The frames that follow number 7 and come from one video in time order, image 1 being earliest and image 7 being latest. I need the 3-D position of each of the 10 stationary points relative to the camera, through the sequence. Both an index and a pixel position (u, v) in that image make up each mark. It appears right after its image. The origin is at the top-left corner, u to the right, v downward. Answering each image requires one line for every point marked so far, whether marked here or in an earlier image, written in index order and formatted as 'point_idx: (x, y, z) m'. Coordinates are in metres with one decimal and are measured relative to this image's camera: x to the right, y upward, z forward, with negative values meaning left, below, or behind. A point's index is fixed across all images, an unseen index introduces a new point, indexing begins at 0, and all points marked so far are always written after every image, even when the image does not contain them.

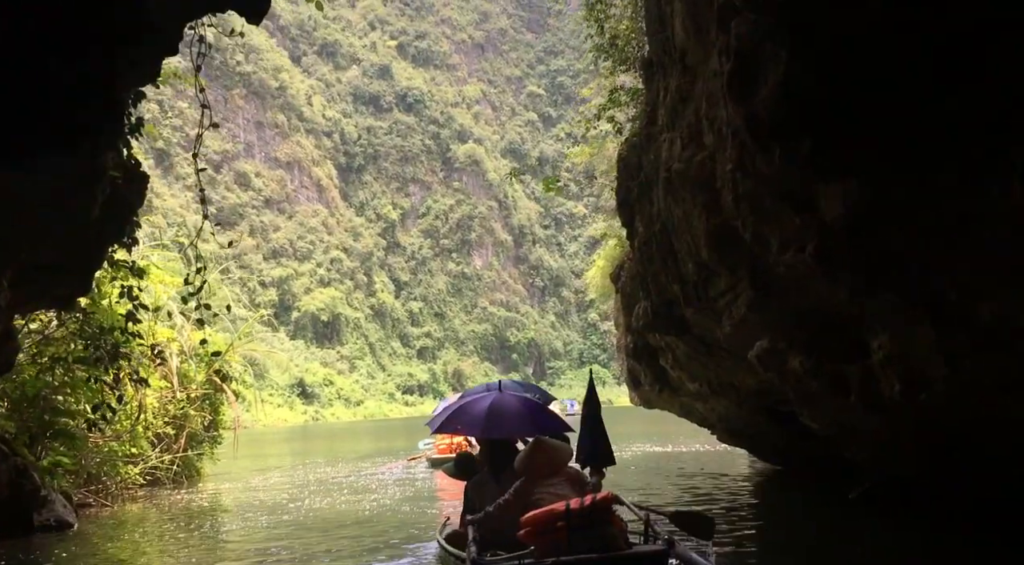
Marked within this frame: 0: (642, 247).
0: (+1.1, +0.3, +8.2) m
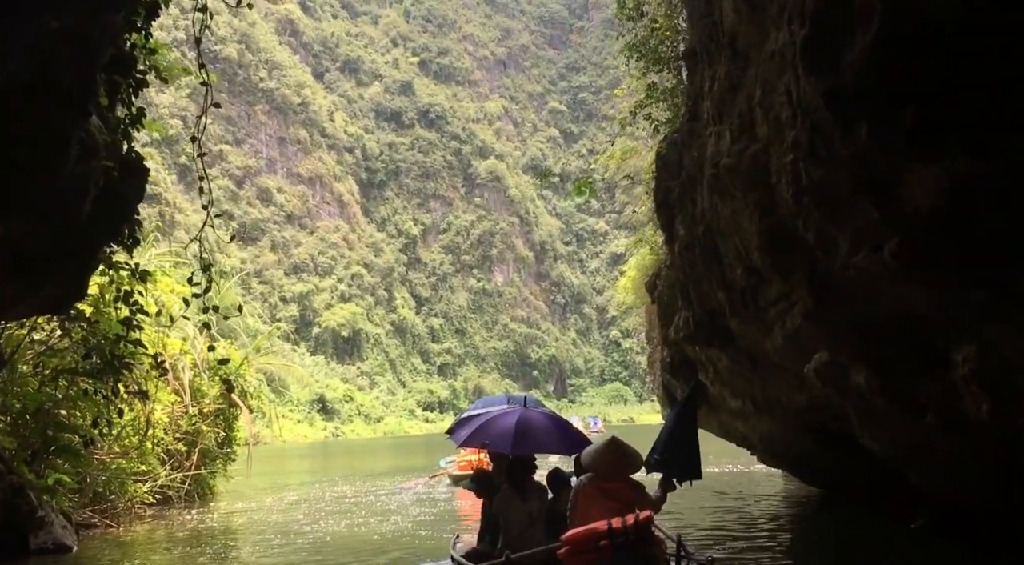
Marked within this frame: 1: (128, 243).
0: (+1.4, +0.3, +7.6) m
1: (-2.5, +0.3, +6.1) m
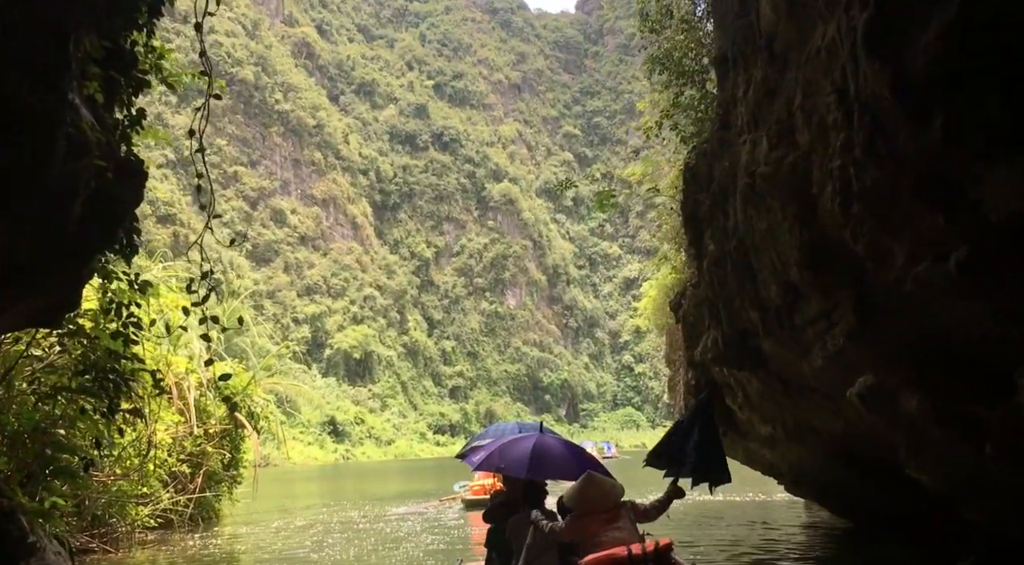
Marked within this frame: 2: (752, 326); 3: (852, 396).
0: (+1.5, +0.1, +7.1) m
1: (-2.3, +0.2, +5.8) m
2: (+1.8, -0.3, +7.0) m
3: (+2.1, -0.7, +5.8) m
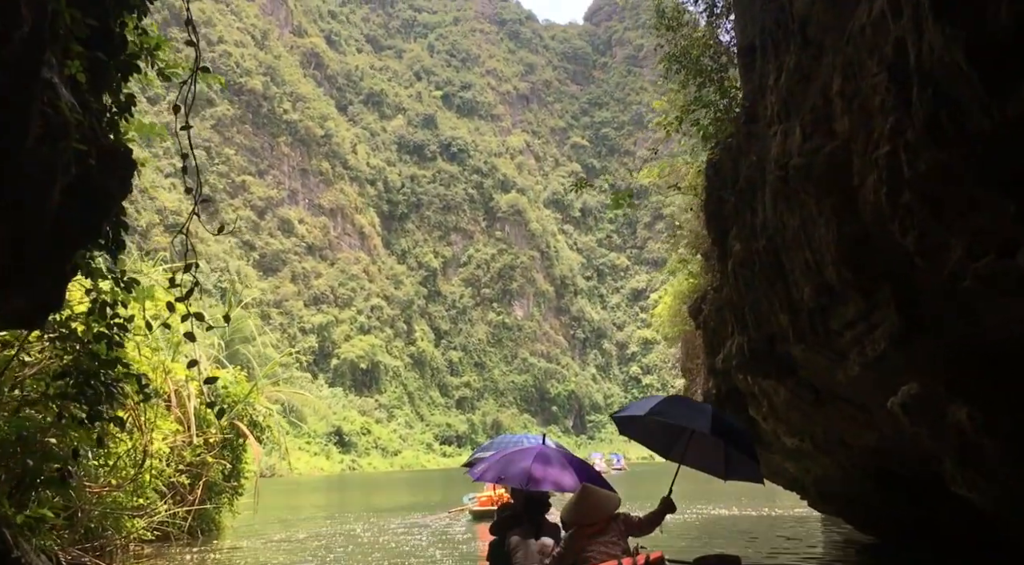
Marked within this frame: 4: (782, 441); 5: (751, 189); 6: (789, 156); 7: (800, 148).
0: (+1.6, +0.1, +6.7) m
1: (-2.3, +0.2, +5.4) m
2: (+1.8, -0.3, +6.5) m
3: (+2.2, -0.7, +5.4) m
4: (+2.3, -1.3, +8.0) m
5: (+1.6, +0.6, +6.4) m
6: (+1.7, +0.8, +5.7) m
7: (+1.7, +0.8, +5.6) m
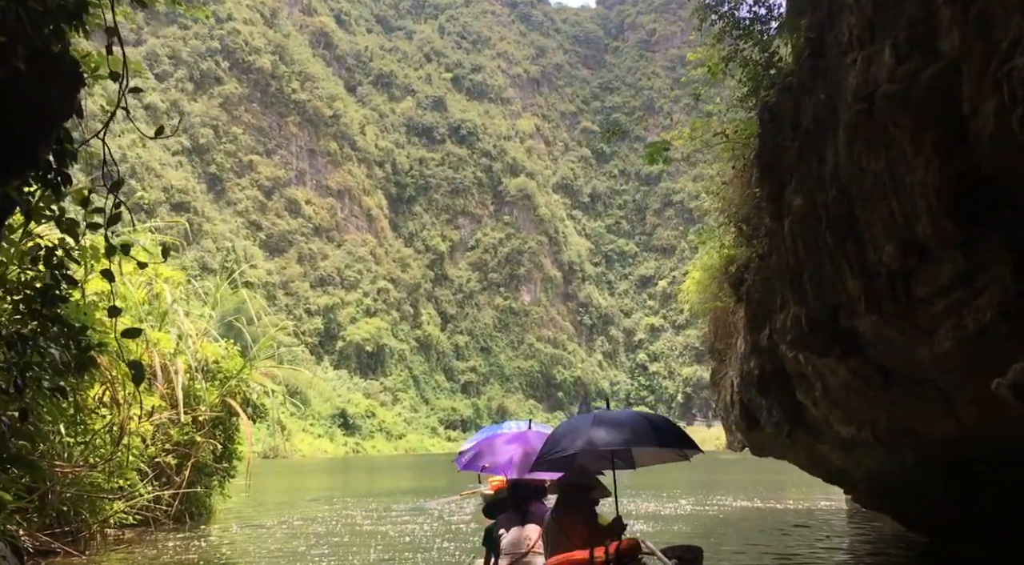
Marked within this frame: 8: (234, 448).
0: (+1.7, +0.3, +5.8) m
1: (-2.1, +0.5, +4.5) m
2: (+2.0, -0.1, +5.6) m
3: (+2.3, -0.5, +4.5) m
4: (+2.4, -1.1, +7.1) m
5: (+1.8, +0.9, +5.5) m
6: (+1.8, +1.0, +4.8) m
7: (+1.8, +1.0, +4.6) m
8: (-3.8, -2.2, +12.9) m
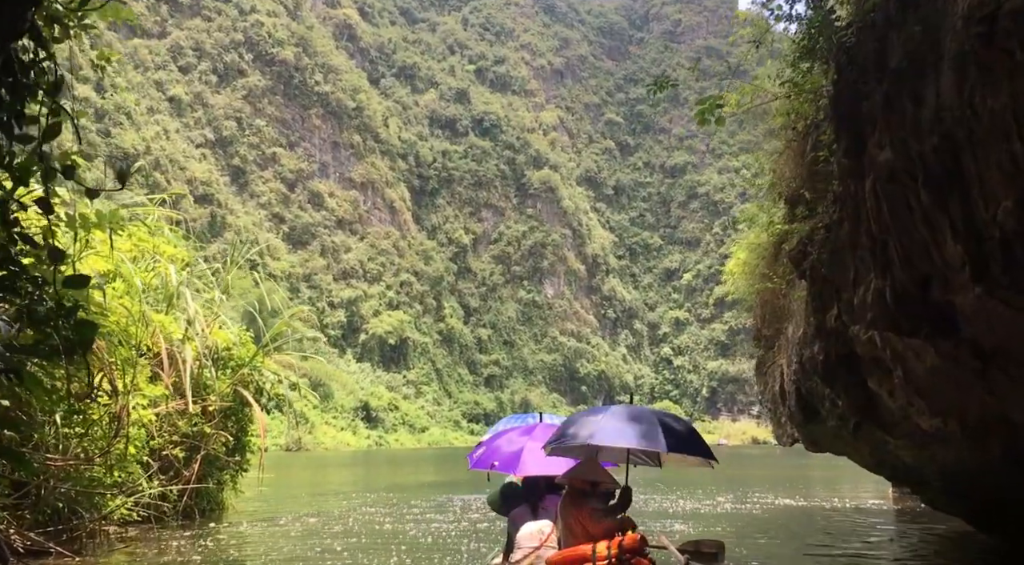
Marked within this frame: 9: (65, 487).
0: (+1.9, +0.5, +4.9) m
1: (-2.0, +0.6, +3.7) m
2: (+2.2, +0.1, +4.7) m
3: (+2.4, -0.3, +3.6) m
4: (+2.6, -0.9, +6.3) m
5: (+1.9, +1.0, +4.7) m
6: (+2.0, +1.1, +3.9) m
7: (+2.0, +1.2, +3.8) m
8: (-3.4, -2.0, +12.2) m
9: (-3.9, -1.8, +8.4) m
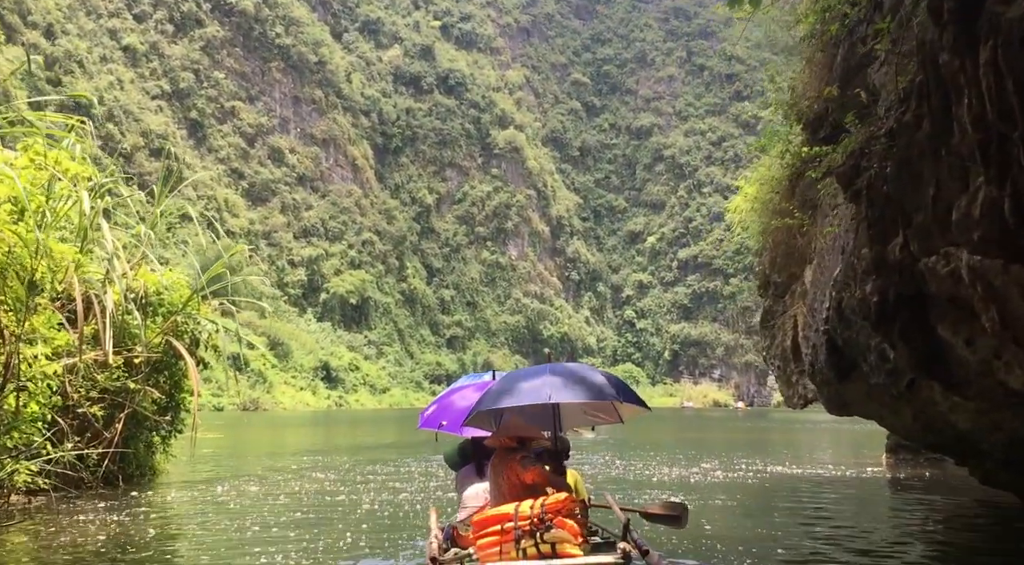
0: (+1.9, +0.9, +3.6) m
1: (-1.9, +1.0, +2.2) m
2: (+2.1, +0.4, +3.5) m
3: (+2.5, 0.0, +2.4) m
4: (+2.5, -0.5, +5.0) m
5: (+1.9, +1.4, +3.3) m
6: (+2.0, +1.5, +2.6) m
7: (+2.0, +1.5, +2.4) m
8: (-3.8, -1.3, +10.8) m
9: (-4.1, -1.3, +7.0) m
